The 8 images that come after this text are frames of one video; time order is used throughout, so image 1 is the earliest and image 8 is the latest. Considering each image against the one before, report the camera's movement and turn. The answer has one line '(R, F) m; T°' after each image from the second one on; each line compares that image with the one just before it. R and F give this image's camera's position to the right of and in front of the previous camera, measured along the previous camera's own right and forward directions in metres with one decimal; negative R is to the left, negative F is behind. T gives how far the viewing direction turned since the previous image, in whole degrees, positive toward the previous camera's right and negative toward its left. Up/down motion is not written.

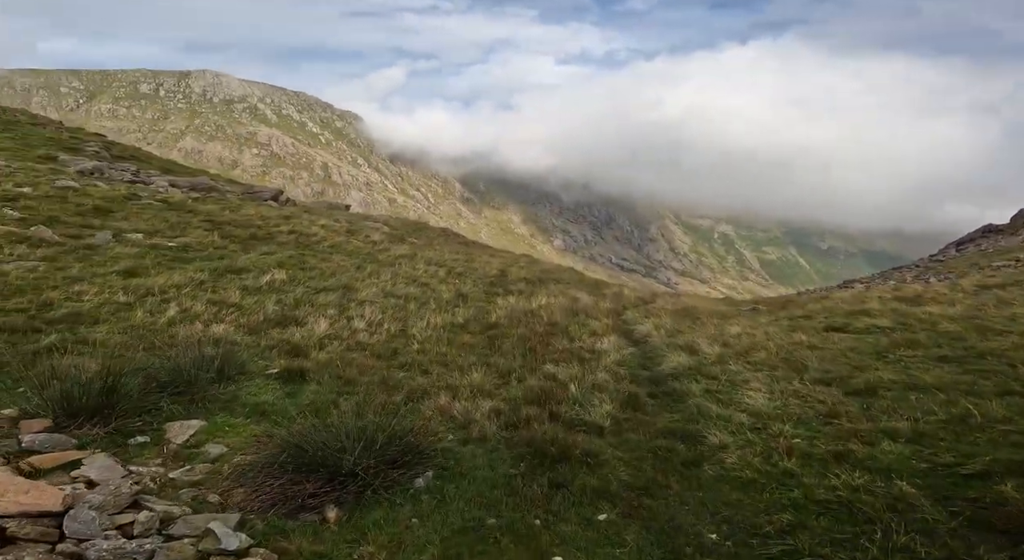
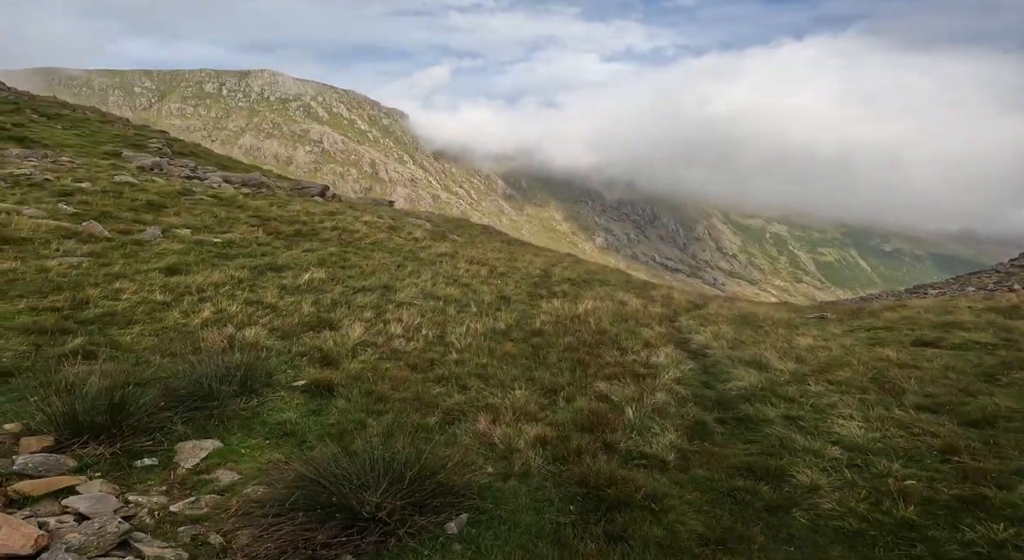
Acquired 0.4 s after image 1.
(0.0, +1.3) m; -4°
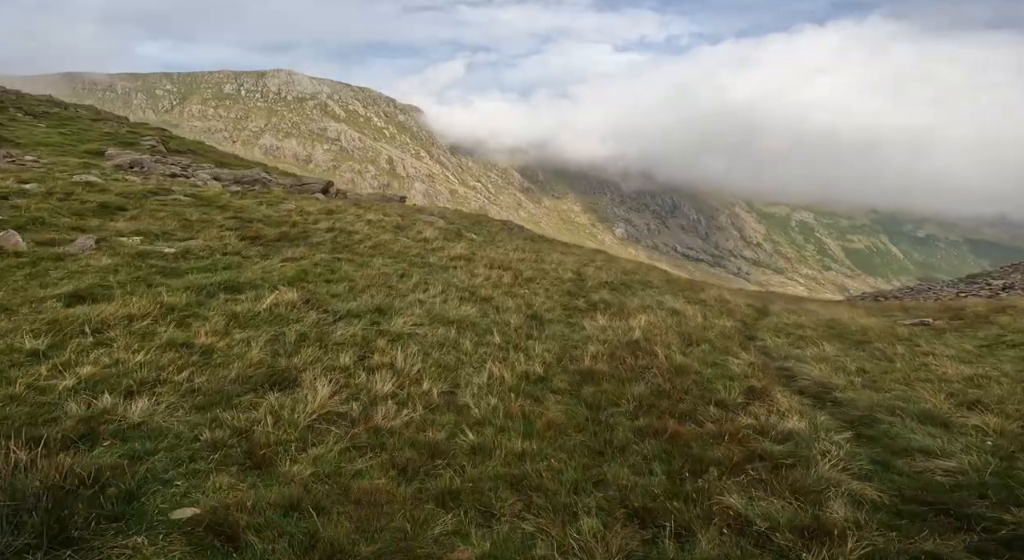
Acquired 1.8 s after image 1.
(-0.3, +5.2) m; -2°
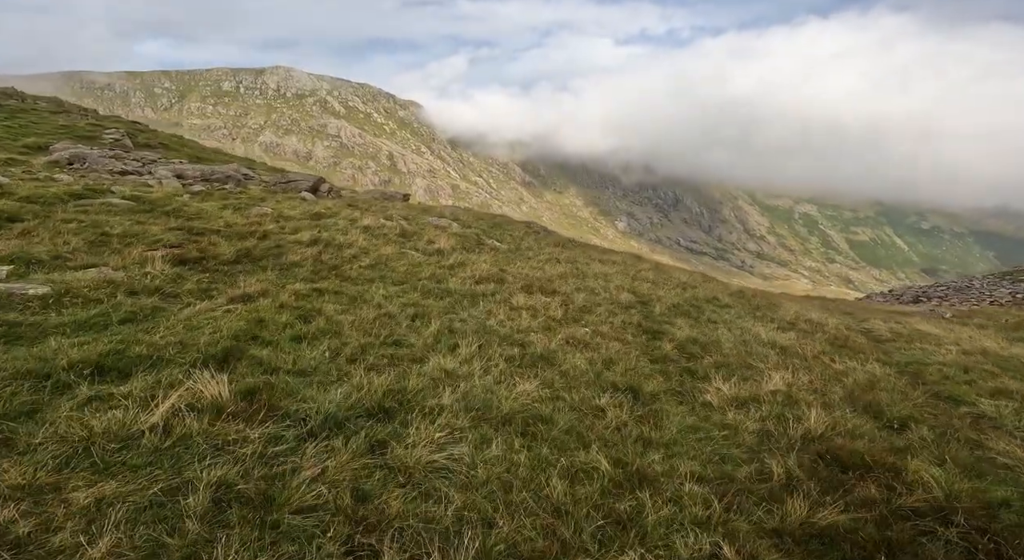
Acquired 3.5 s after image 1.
(-1.3, +6.7) m; 0°
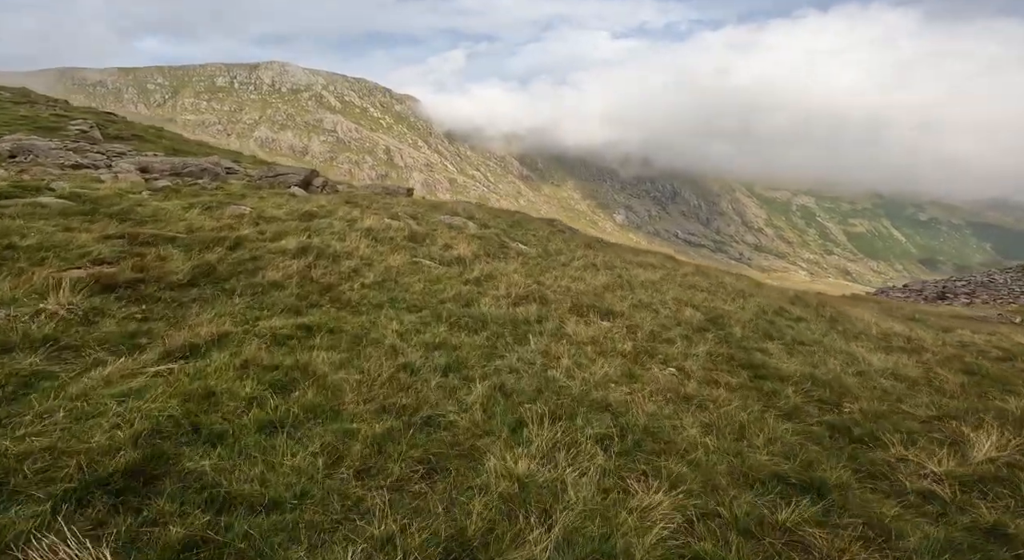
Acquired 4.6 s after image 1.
(-1.1, +4.3) m; 0°
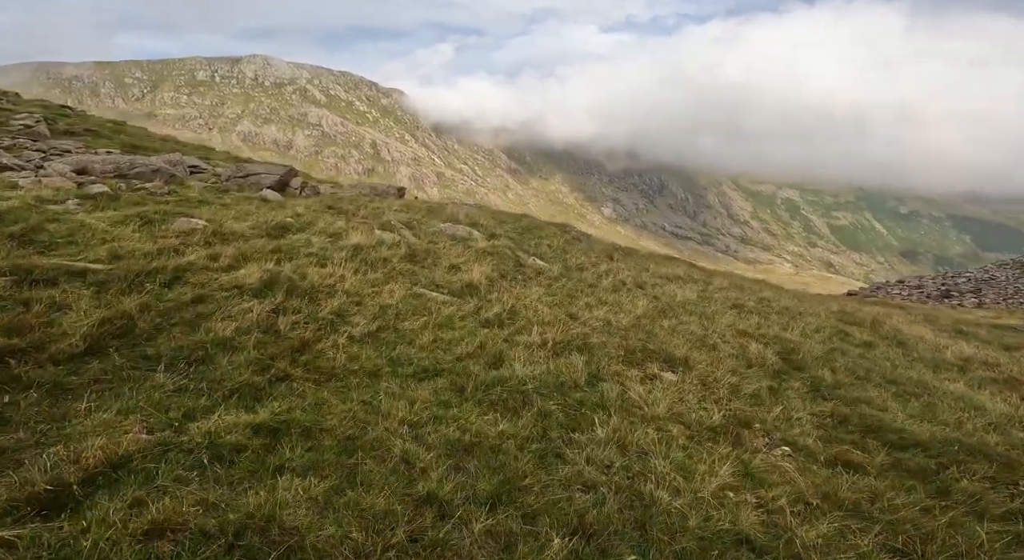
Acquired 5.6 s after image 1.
(-0.8, +3.6) m; +1°
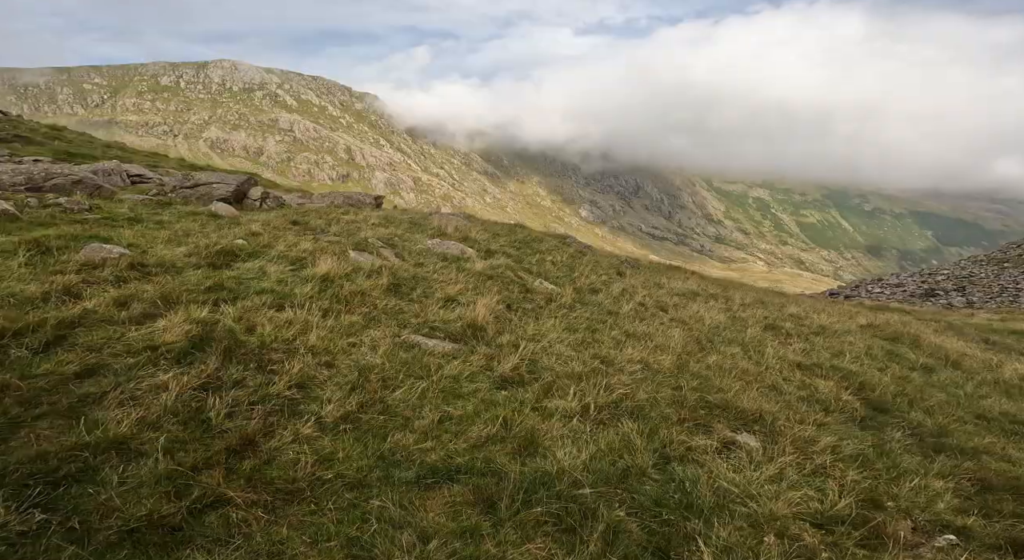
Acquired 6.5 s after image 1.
(-0.6, +3.0) m; +2°
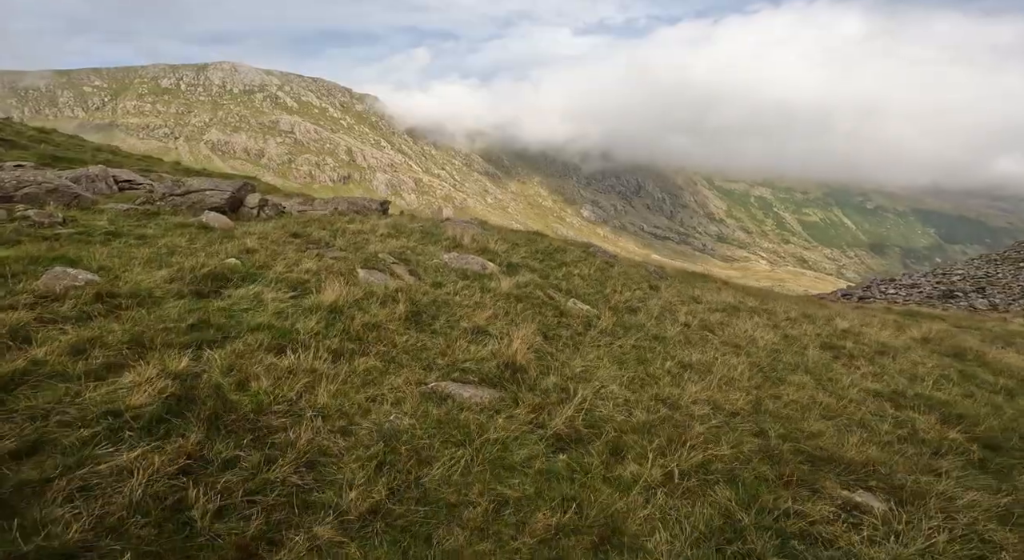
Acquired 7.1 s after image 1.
(-0.6, +1.8) m; 0°
